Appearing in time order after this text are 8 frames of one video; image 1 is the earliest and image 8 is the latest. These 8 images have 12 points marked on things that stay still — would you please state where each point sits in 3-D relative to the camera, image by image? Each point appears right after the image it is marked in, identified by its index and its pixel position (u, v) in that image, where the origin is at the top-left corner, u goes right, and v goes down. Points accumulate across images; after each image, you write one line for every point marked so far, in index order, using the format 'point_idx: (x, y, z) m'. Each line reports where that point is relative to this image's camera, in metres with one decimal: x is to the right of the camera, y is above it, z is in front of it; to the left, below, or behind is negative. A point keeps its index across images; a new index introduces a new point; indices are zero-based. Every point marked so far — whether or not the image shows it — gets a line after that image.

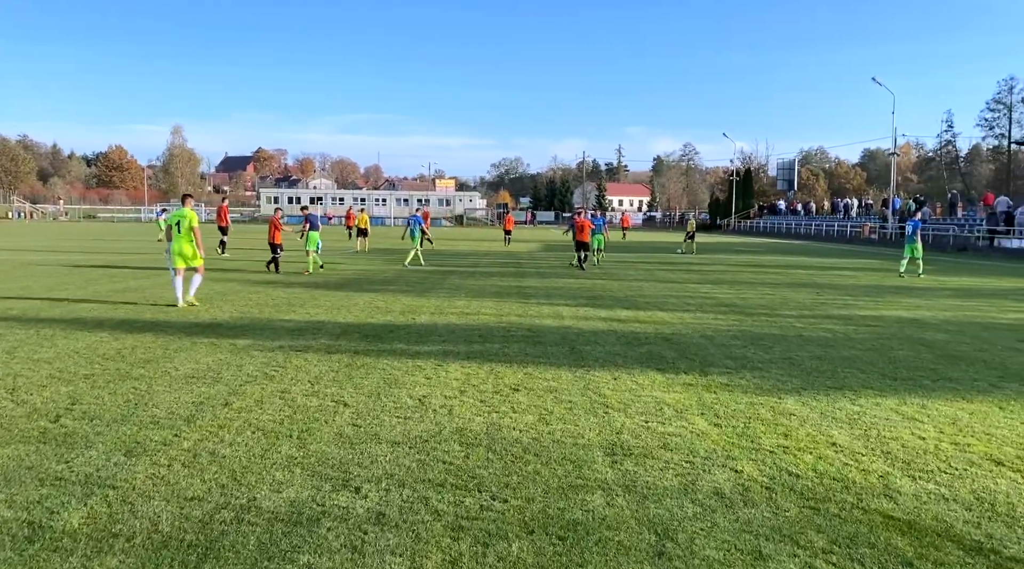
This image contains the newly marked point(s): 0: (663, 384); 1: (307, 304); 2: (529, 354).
0: (+1.2, -0.8, +6.6) m
1: (-3.0, -0.3, +12.0) m
2: (+0.2, -0.7, +8.0) m
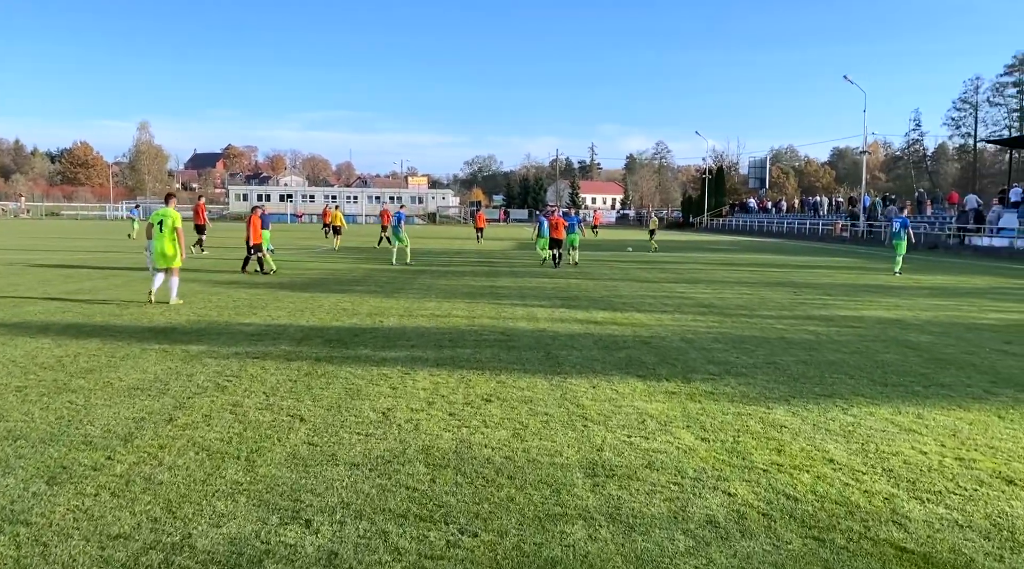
0: (+1.0, -0.8, +6.2) m
1: (-3.4, -0.3, +11.4) m
2: (-0.1, -0.7, +7.5) m
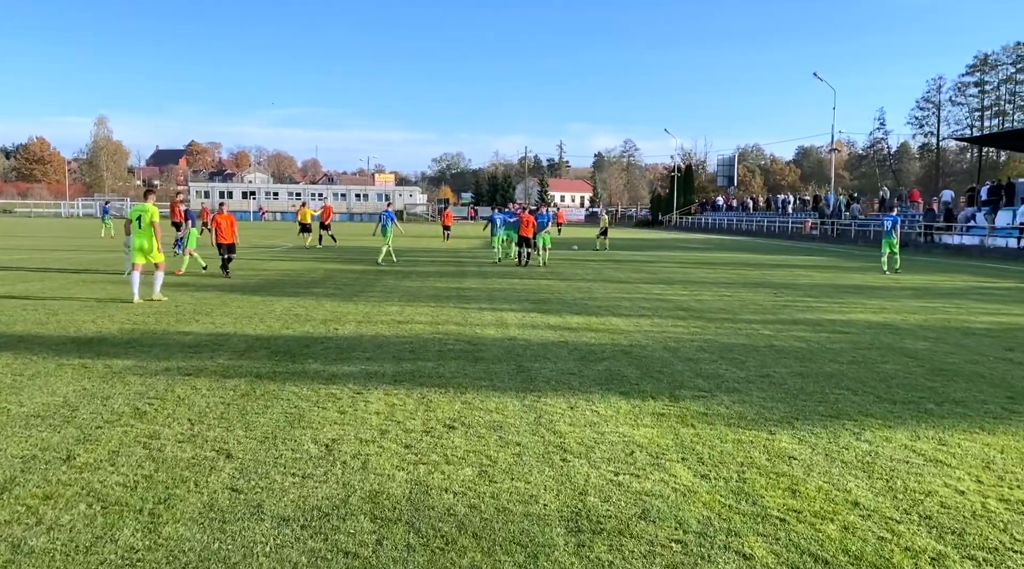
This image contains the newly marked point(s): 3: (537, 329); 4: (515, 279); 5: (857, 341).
0: (+0.8, -0.9, +5.5) m
1: (-3.8, -0.4, +10.5) m
2: (-0.4, -0.8, +6.7) m
3: (+0.3, -0.5, +9.5) m
4: (0.0, +0.1, +16.8) m
5: (+3.8, -0.6, +8.8) m
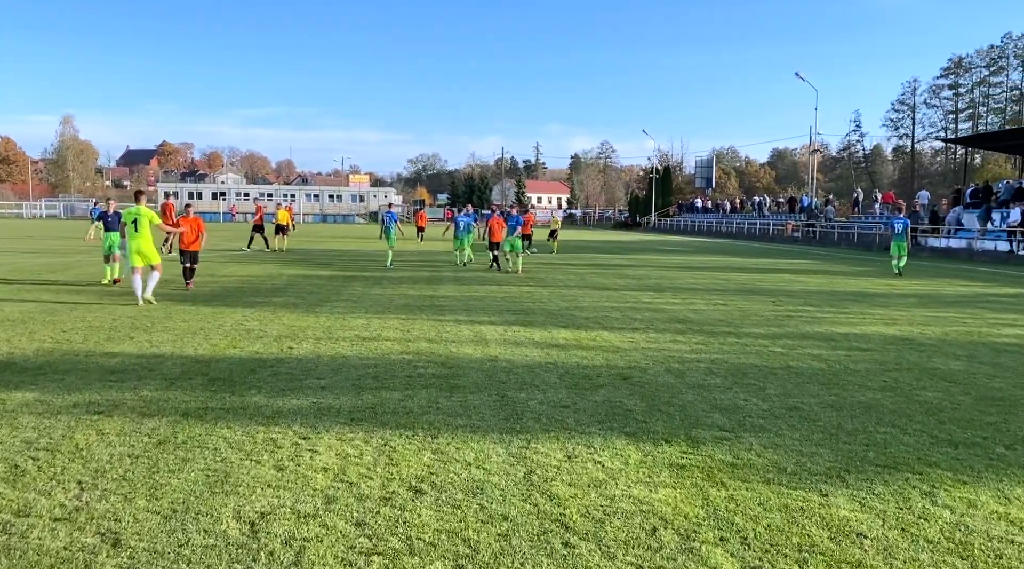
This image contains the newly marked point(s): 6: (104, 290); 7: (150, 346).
0: (+0.7, -1.0, +4.4) m
1: (-4.1, -0.5, +9.3) m
2: (-0.5, -0.9, +5.6) m
3: (+0.1, -0.6, +8.4) m
4: (-0.4, 0.0, +15.7) m
5: (+3.6, -0.7, +7.8) m
6: (-6.8, -0.1, +13.5) m
7: (-3.6, -0.6, +8.1) m
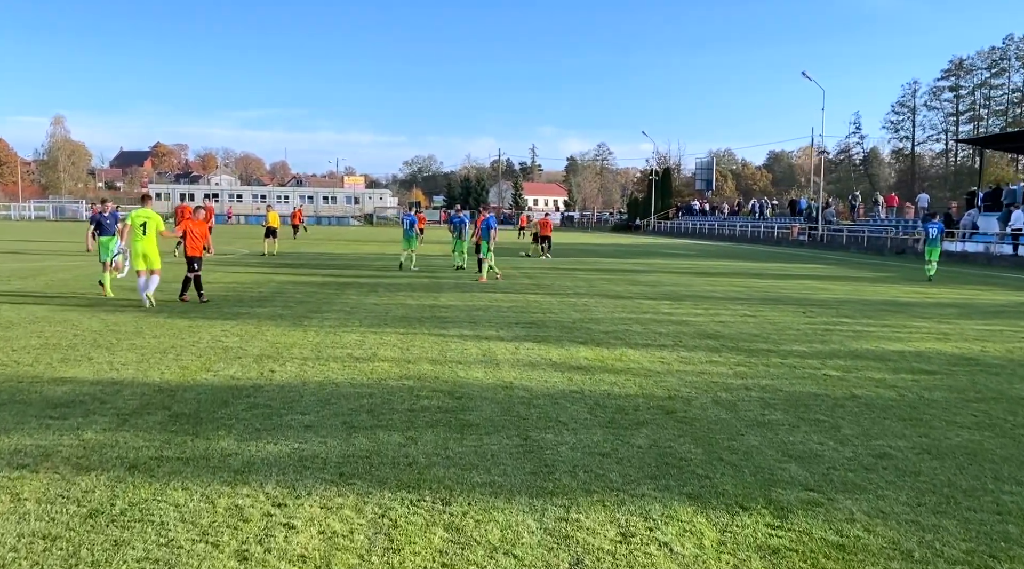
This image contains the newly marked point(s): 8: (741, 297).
0: (+0.9, -1.1, +3.3) m
1: (-3.9, -0.6, +8.2) m
2: (-0.3, -1.0, +4.5) m
3: (+0.2, -0.8, +7.3) m
4: (-0.3, -0.2, +14.6) m
5: (+3.7, -0.8, +6.8) m
6: (-6.7, -0.2, +12.4) m
7: (-3.5, -0.7, +7.0) m
8: (+4.0, -0.2, +14.2) m
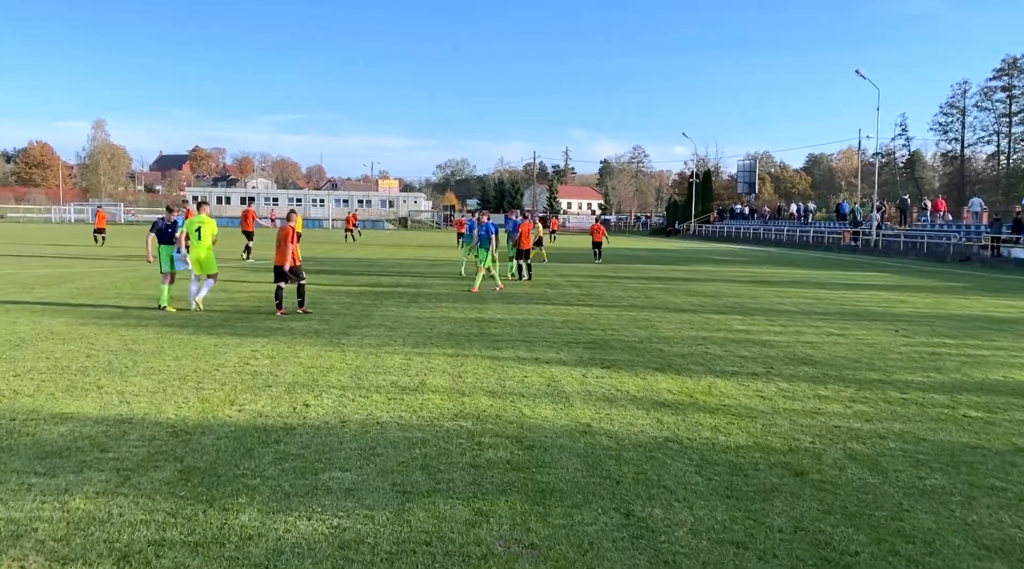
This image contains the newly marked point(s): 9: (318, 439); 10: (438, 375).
0: (+1.3, -1.2, +2.2) m
1: (-3.3, -0.7, +7.2) m
2: (+0.1, -1.1, +3.4) m
3: (+0.8, -0.9, +6.2) m
4: (+0.6, -0.4, +13.5) m
5: (+4.2, -1.0, +5.5) m
6: (-5.9, -0.4, +11.6) m
7: (-2.9, -0.9, +6.0) m
8: (+4.9, -0.4, +13.0) m
9: (-1.2, -1.0, +5.2) m
10: (-0.7, -0.8, +7.3) m
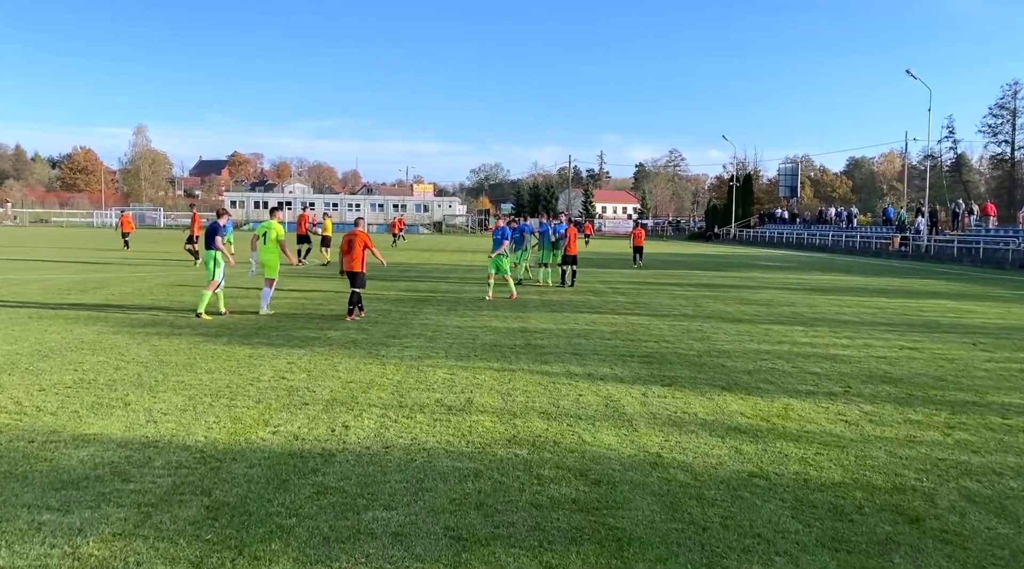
0: (+1.5, -1.3, +1.6) m
1: (-2.9, -0.8, +6.8) m
2: (+0.4, -1.2, +2.9) m
3: (+1.2, -1.0, +5.6) m
4: (+1.3, -0.5, +12.9) m
5: (+4.6, -1.1, +4.8) m
6: (-5.3, -0.4, +11.2) m
7: (-2.5, -0.9, +5.6) m
8: (+5.5, -0.6, +12.2) m
9: (-0.9, -1.0, +4.6) m
10: (-0.2, -0.9, +6.7) m
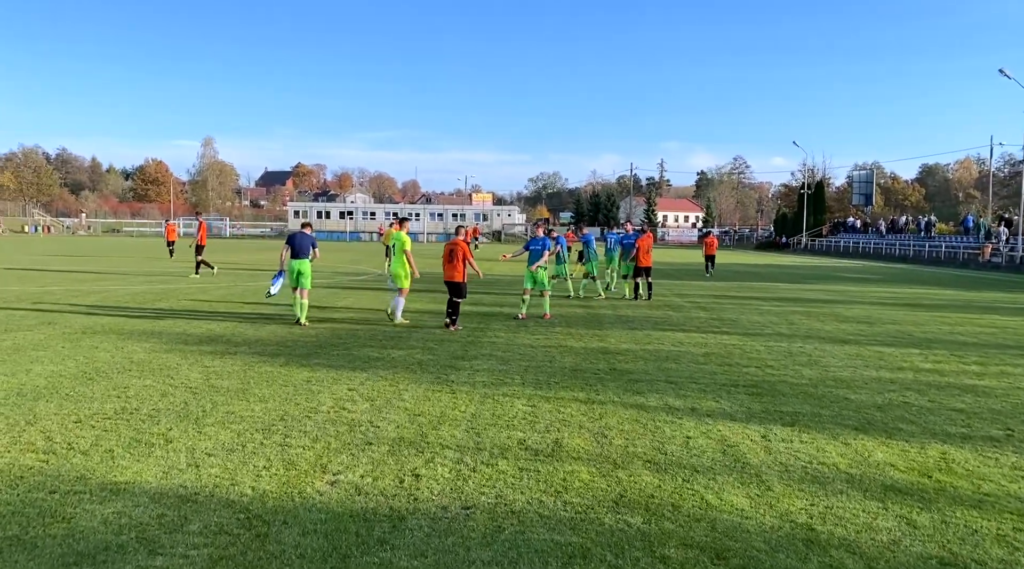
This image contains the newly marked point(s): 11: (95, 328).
0: (+1.8, -1.4, +0.5) m
1: (-2.2, -1.0, +6.0) m
2: (+0.8, -1.3, +1.9) m
3: (+1.8, -1.1, +4.5) m
4: (+2.4, -0.7, +11.8) m
5: (+5.1, -1.3, +3.5) m
6: (-4.3, -0.6, +10.6) m
7: (-1.9, -1.1, +4.8) m
8: (+6.6, -0.8, +10.8) m
9: (-0.3, -1.2, +3.7) m
10: (+0.5, -1.0, +5.8) m
11: (-5.6, -0.6, +10.8) m
